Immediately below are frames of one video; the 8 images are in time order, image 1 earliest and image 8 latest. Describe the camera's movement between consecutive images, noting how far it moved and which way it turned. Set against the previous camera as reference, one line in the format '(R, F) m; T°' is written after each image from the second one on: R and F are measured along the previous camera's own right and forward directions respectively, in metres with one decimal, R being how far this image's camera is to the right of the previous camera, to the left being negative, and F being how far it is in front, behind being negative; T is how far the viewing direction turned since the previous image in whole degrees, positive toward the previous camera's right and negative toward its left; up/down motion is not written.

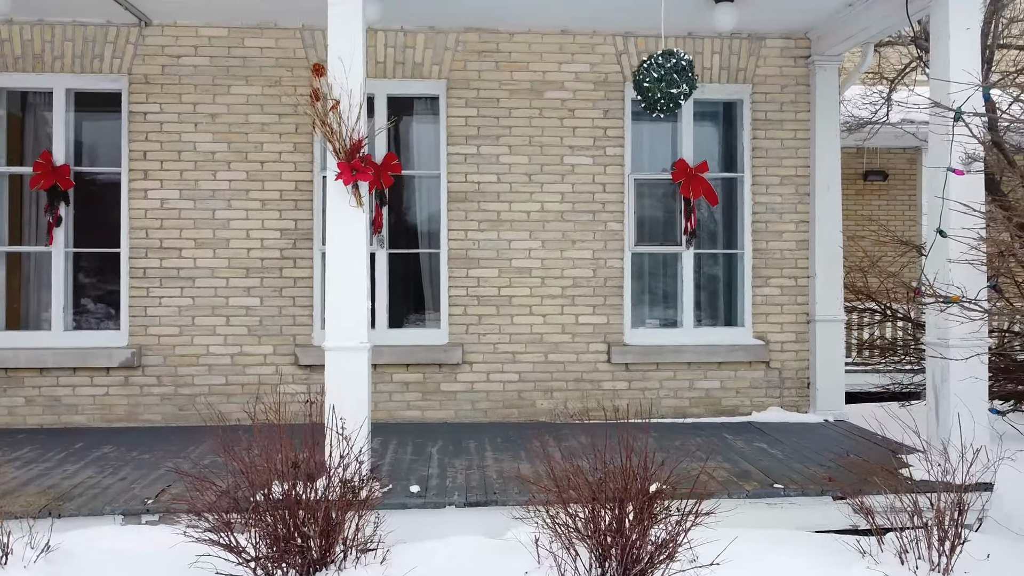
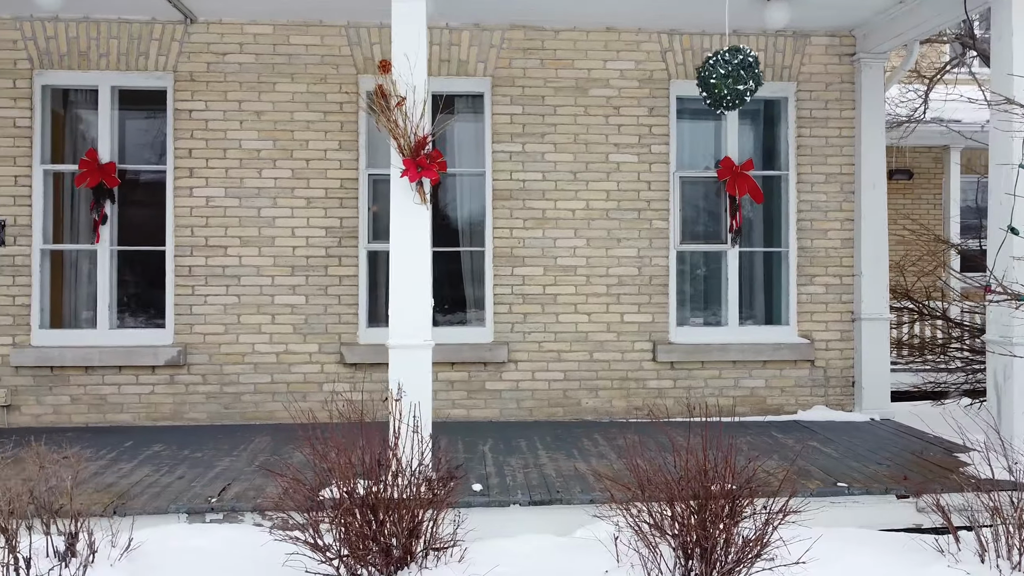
(-0.3, 0.0) m; 0°
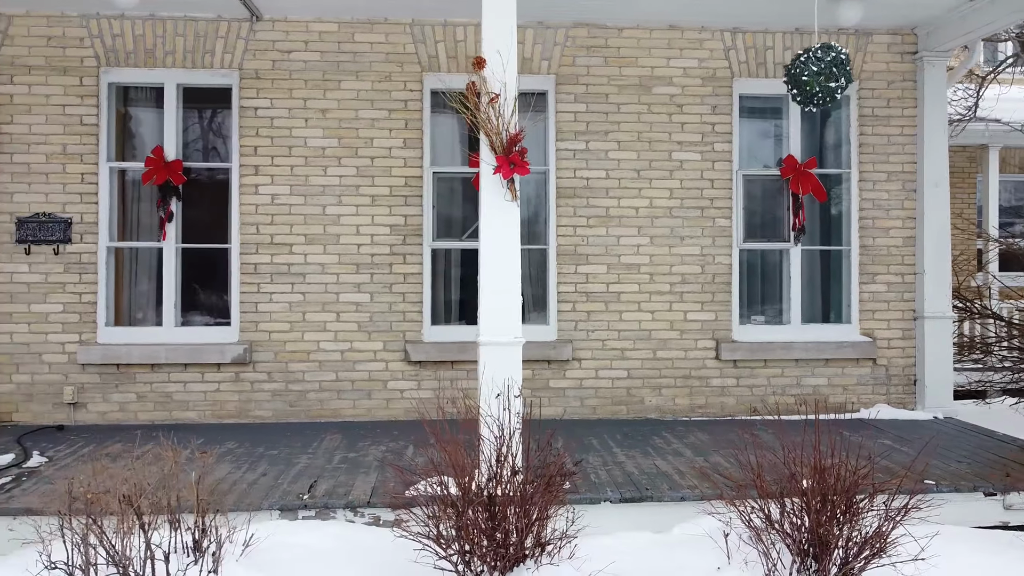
(-0.4, 0.0) m; 0°
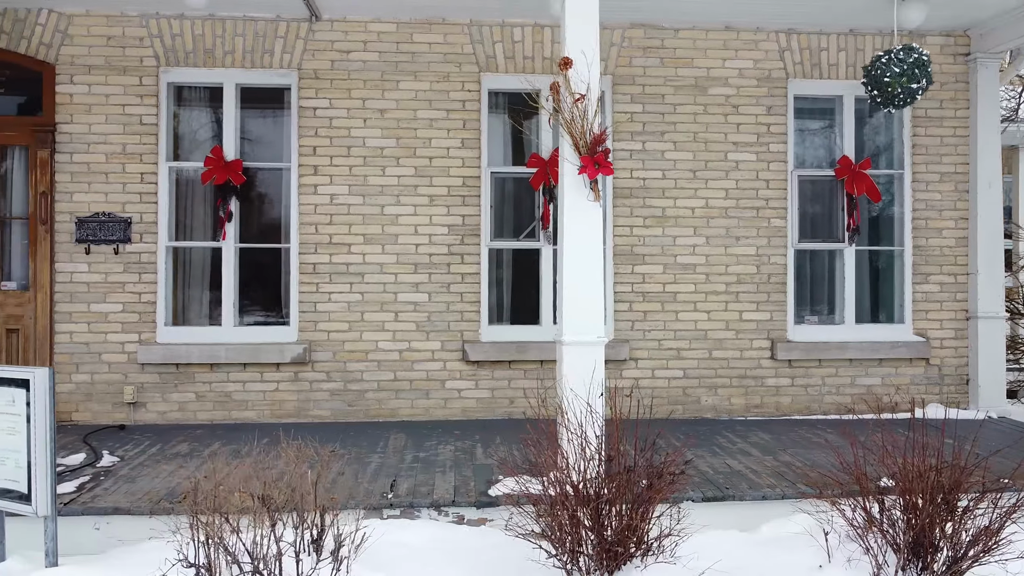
(-0.4, 0.0) m; 0°
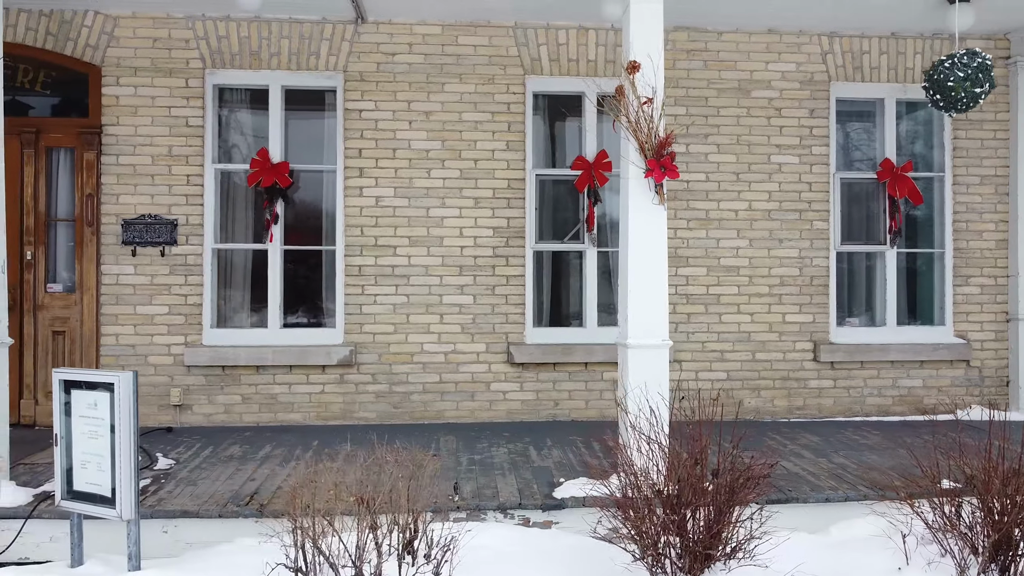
(-0.3, 0.0) m; 0°
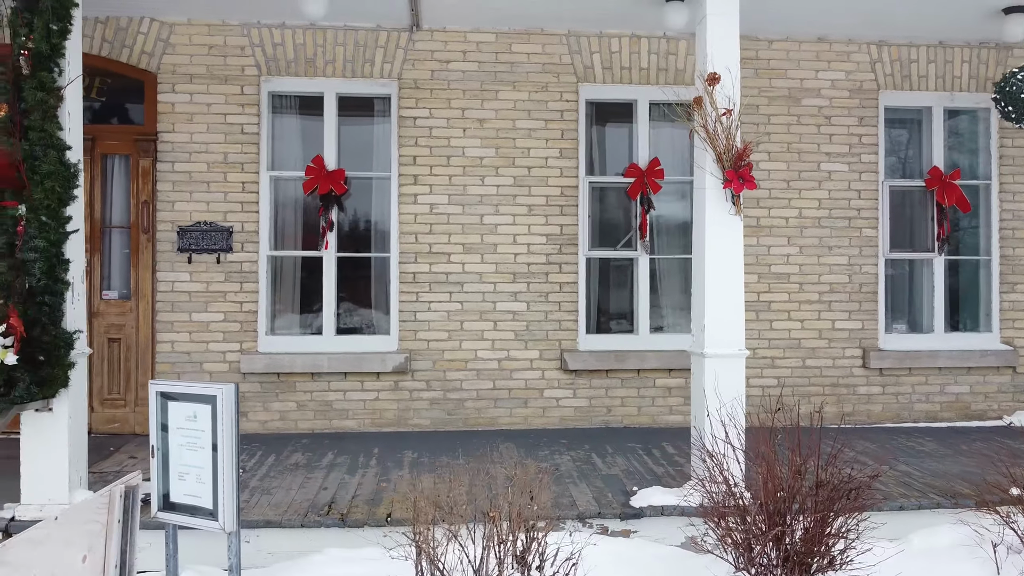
(-0.4, 0.0) m; +1°
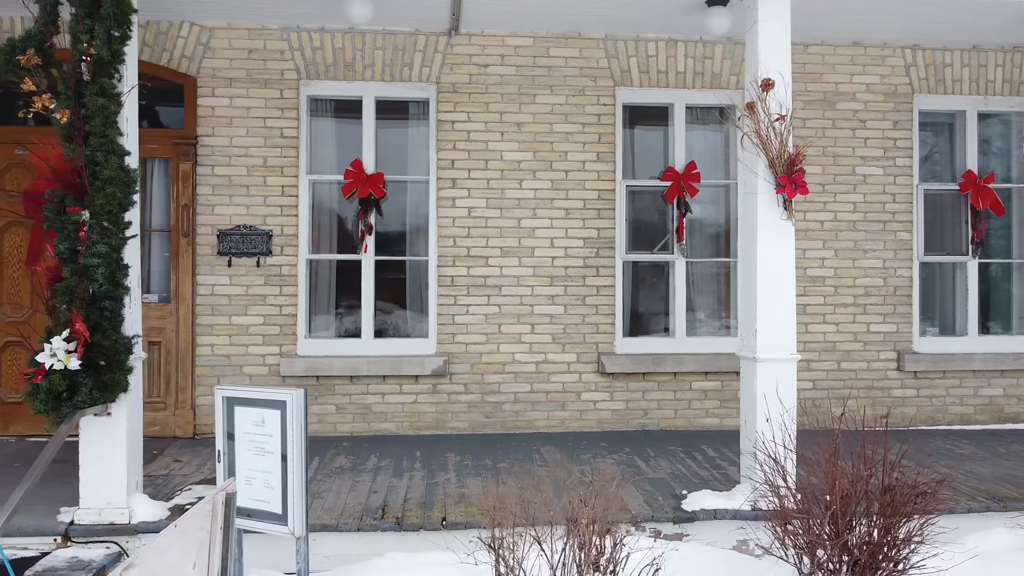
(-0.3, 0.0) m; 0°
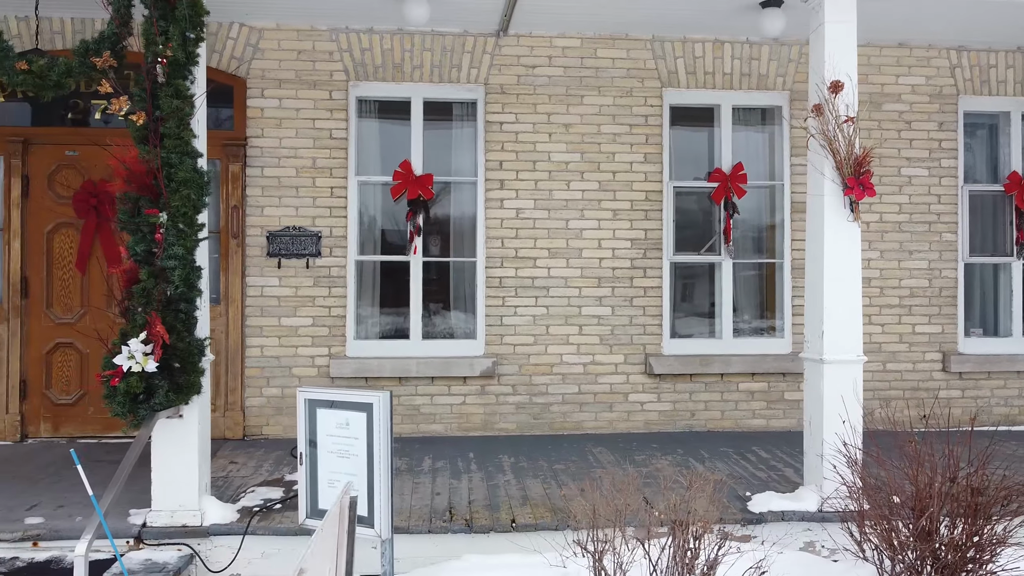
(-0.3, 0.0) m; 0°
